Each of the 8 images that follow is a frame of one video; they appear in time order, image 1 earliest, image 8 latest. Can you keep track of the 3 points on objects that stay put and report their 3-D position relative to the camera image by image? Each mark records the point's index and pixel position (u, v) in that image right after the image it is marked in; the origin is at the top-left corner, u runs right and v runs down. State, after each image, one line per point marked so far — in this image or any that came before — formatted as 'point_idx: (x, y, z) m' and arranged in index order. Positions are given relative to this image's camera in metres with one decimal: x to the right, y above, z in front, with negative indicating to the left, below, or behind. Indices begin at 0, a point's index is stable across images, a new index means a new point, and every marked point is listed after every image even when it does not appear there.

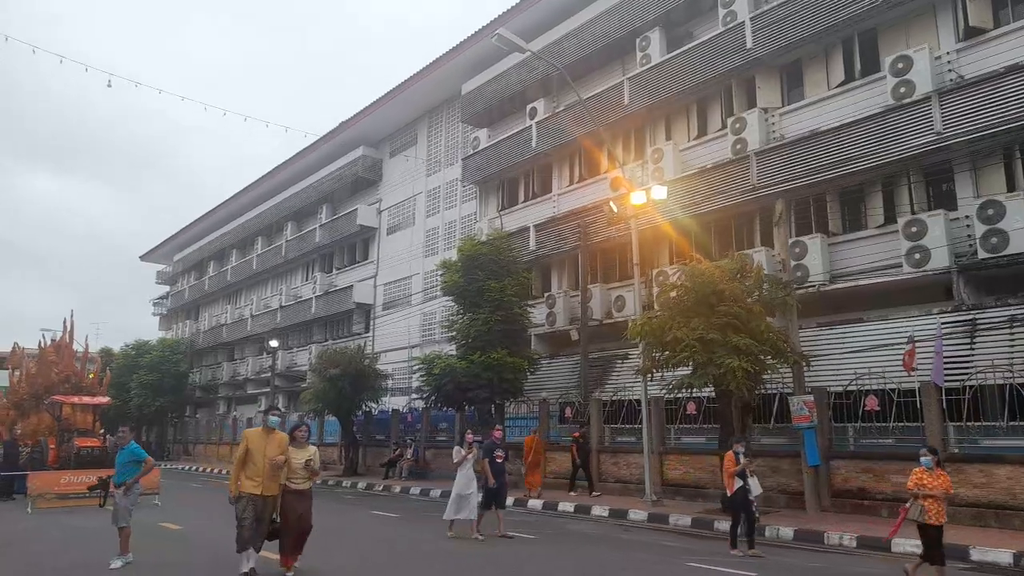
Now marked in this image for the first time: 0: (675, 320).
0: (+3.1, -0.6, +13.5) m
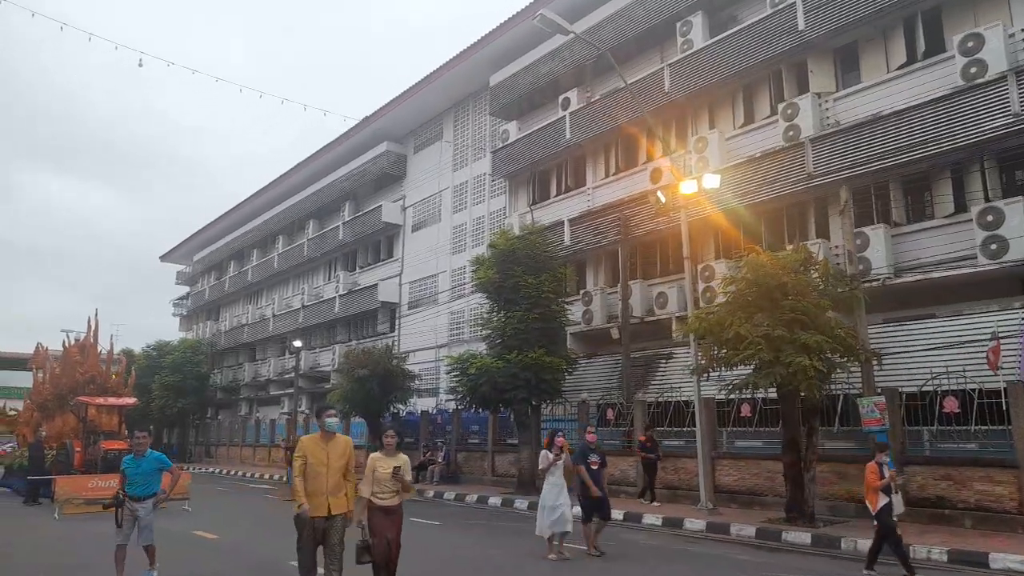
0: (+4.0, -0.5, +12.6) m
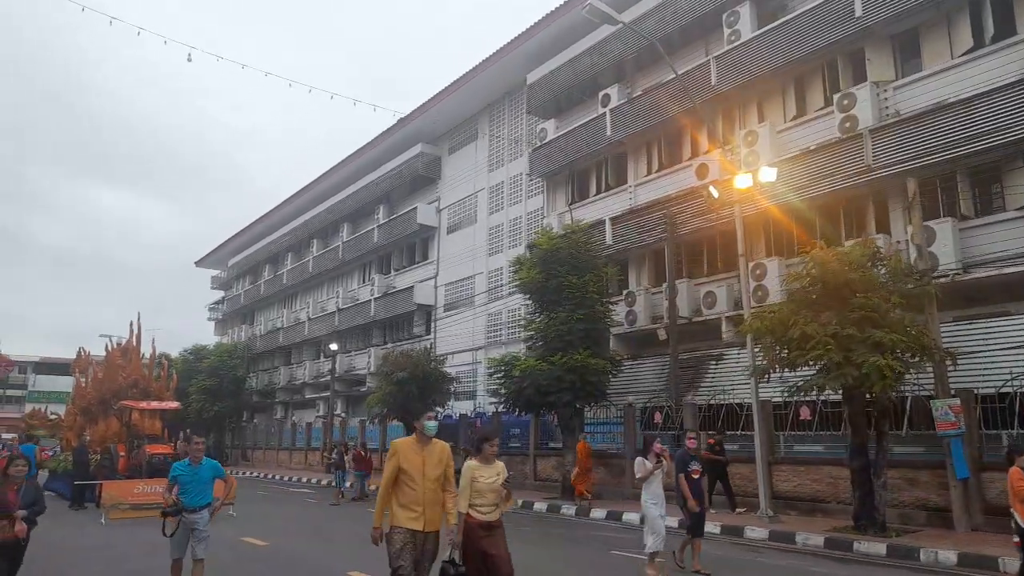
0: (+4.9, -0.4, +12.0) m
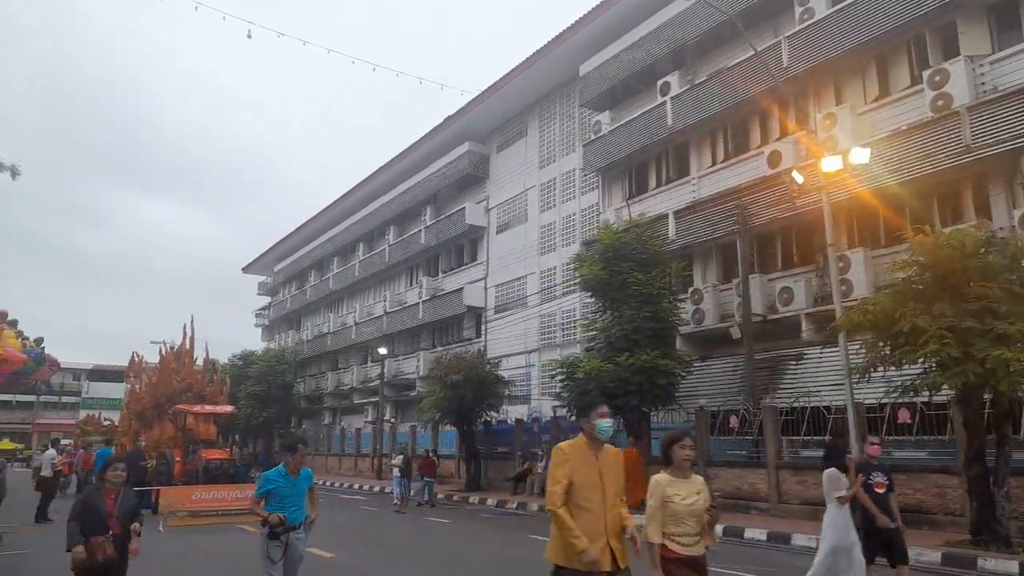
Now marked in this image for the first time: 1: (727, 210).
0: (+6.1, -0.3, +10.9) m
1: (+5.7, +2.1, +18.6) m
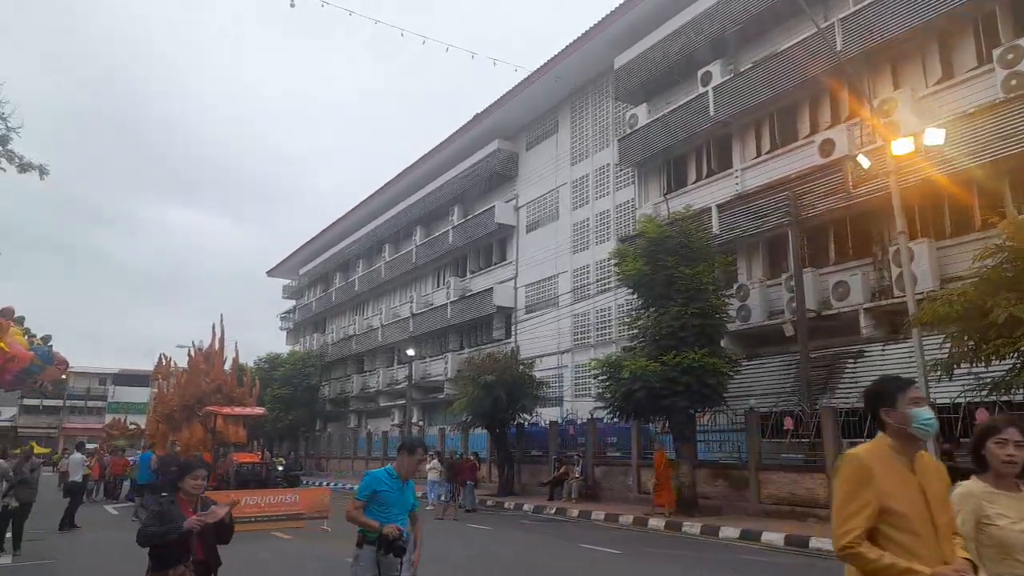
0: (+6.9, -0.1, +10.0) m
1: (+6.7, +2.2, +17.7) m
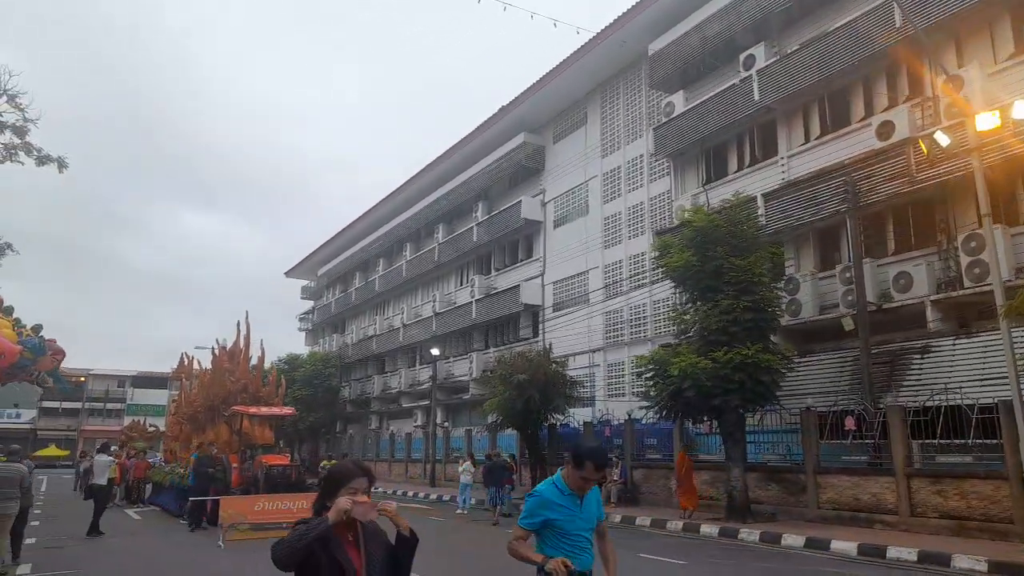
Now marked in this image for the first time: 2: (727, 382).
0: (+7.7, +0.1, +9.0) m
1: (+7.6, +2.4, +16.7) m
2: (+4.6, -2.0, +15.3) m
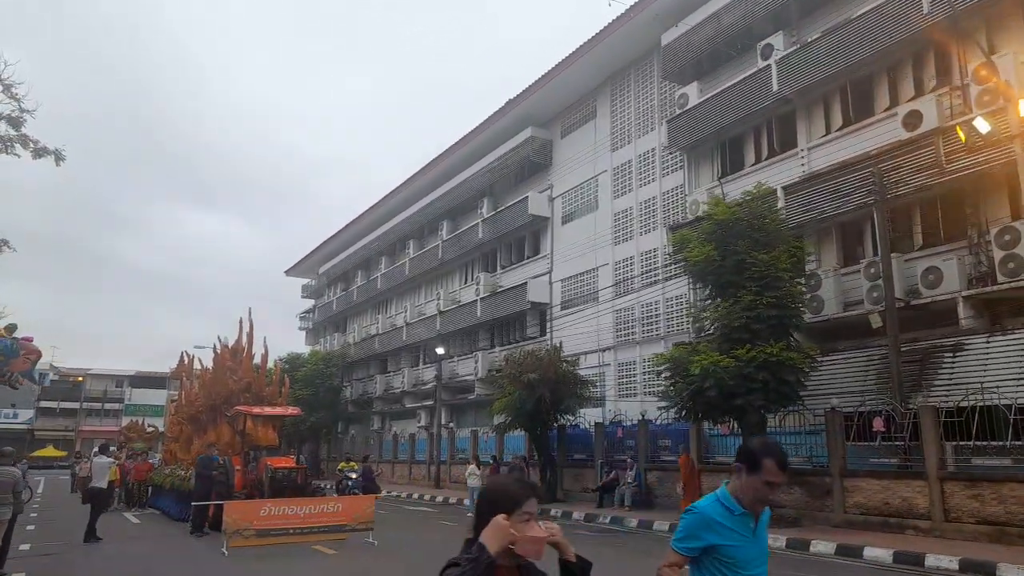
0: (+8.0, +0.2, +8.4) m
1: (+7.9, +2.5, +16.2) m
2: (+4.9, -1.9, +14.7) m
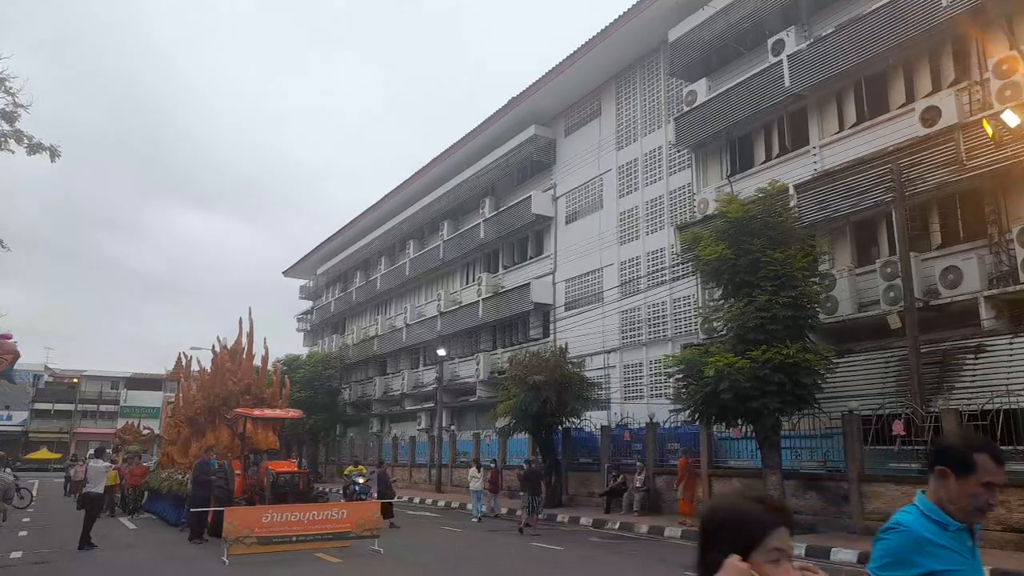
0: (+8.2, +0.2, +8.0) m
1: (+8.1, +2.5, +15.8) m
2: (+5.1, -1.9, +14.3) m
